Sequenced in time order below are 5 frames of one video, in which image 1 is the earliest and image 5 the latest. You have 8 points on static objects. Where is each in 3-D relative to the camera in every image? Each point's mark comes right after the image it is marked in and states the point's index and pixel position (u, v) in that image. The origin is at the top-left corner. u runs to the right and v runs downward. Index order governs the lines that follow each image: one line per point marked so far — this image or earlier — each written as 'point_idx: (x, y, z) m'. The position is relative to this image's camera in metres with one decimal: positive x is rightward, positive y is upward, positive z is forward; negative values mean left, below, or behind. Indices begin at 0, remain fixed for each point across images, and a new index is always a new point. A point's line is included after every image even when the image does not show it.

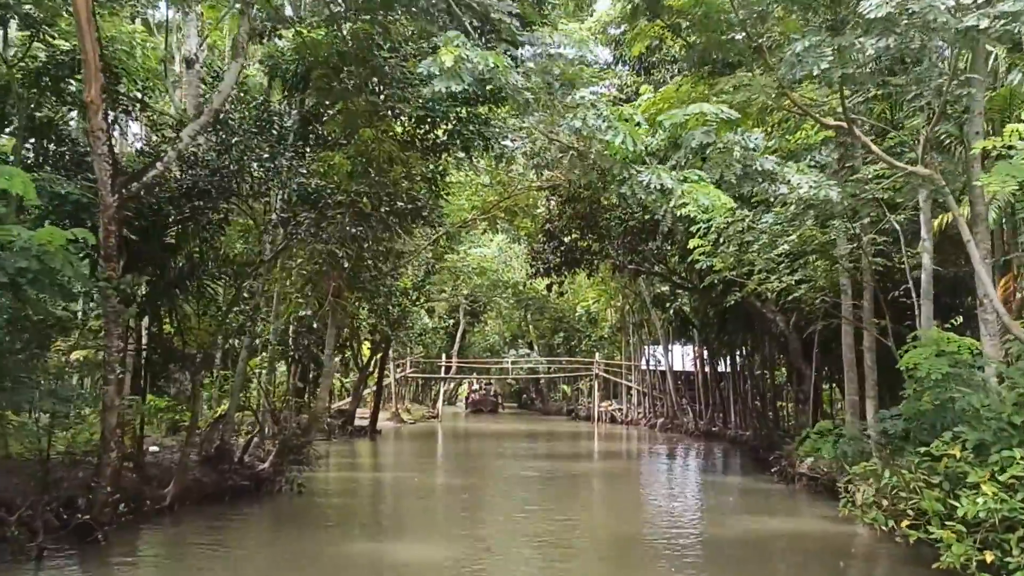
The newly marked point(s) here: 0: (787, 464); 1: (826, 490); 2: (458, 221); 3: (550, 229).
0: (+3.7, -2.3, +11.5) m
1: (+3.7, -2.4, +10.1) m
2: (-1.0, +1.2, +15.6) m
3: (+0.6, +1.1, +15.4) m
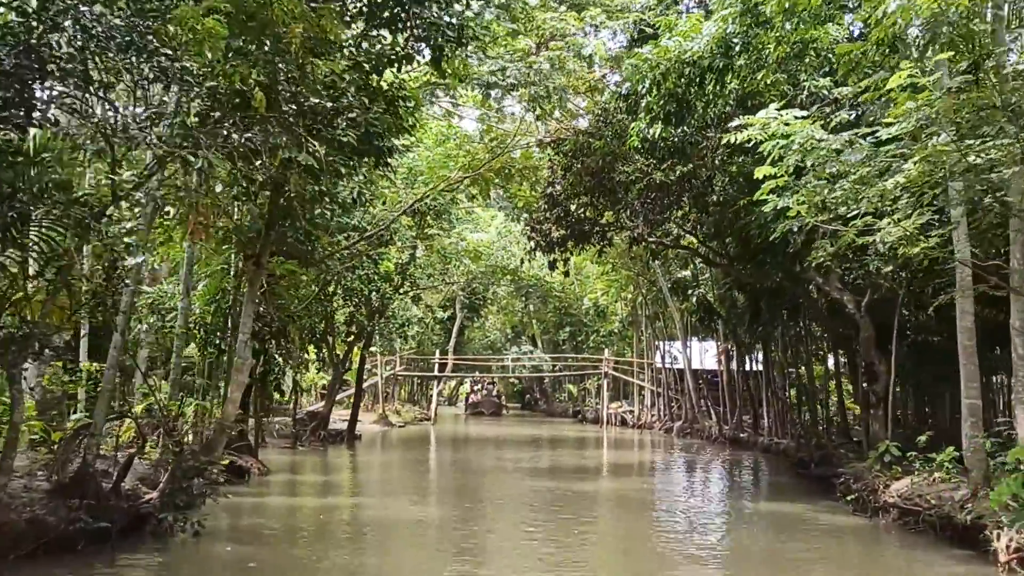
0: (+3.5, -2.0, +8.7) m
1: (+3.6, -2.1, +7.4) m
2: (-1.1, +1.6, +12.8) m
3: (+0.6, +1.4, +12.7) m
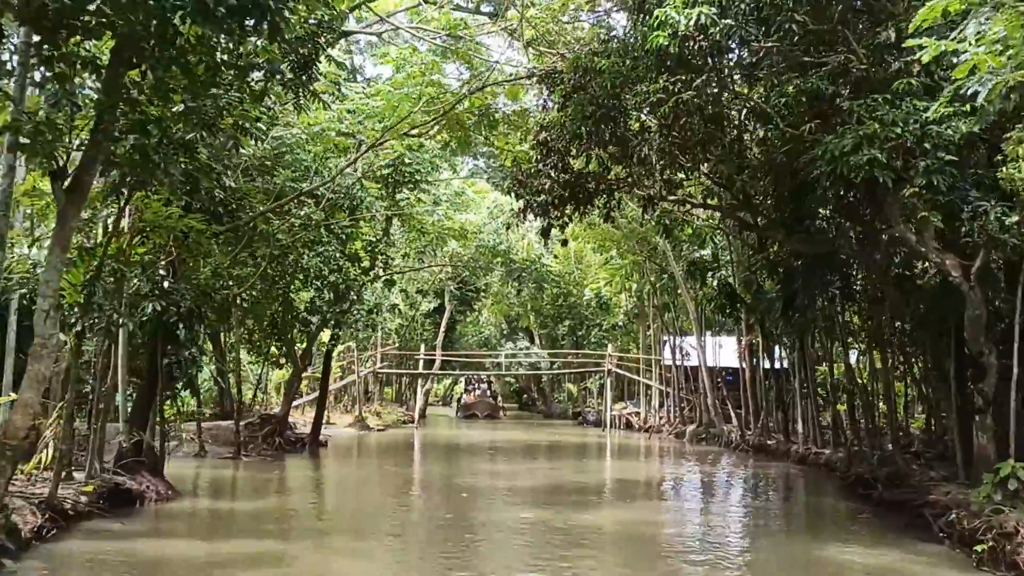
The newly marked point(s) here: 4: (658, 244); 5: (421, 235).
0: (+3.3, -1.7, +6.1) m
1: (+3.4, -1.7, +4.7) m
2: (-1.3, +1.9, +10.2) m
3: (+0.4, +1.7, +10.0) m
4: (+3.2, +1.0, +19.2) m
5: (-1.8, +1.0, +17.1) m
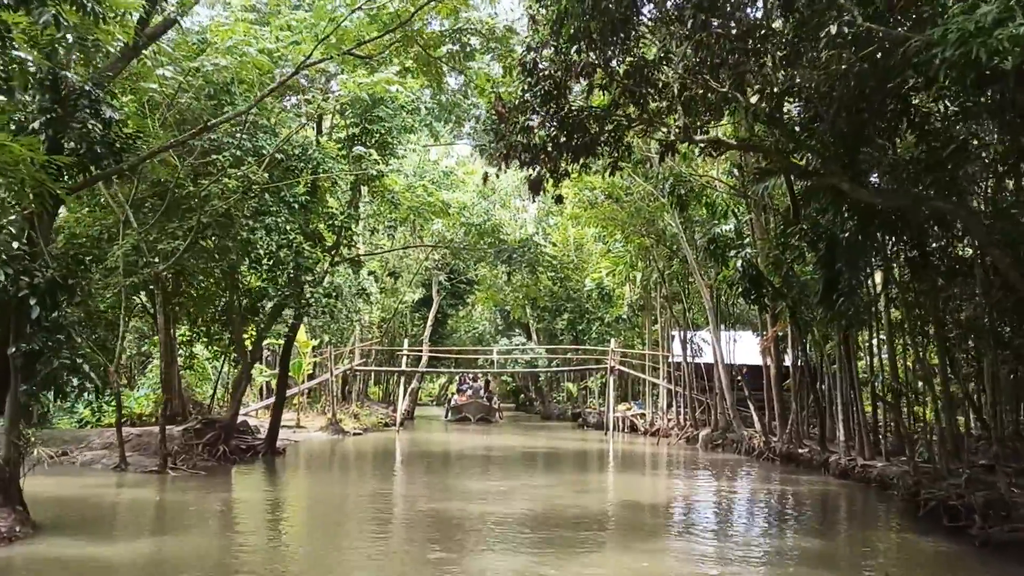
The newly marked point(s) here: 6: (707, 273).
0: (+3.1, -1.4, +3.8) m
1: (+3.2, -1.5, +2.4) m
2: (-1.4, +2.2, +7.9) m
3: (+0.2, +2.0, +7.7) m
4: (+3.0, +1.2, +16.9) m
5: (-2.0, +1.3, +14.8) m
6: (+3.6, +0.3, +16.1) m
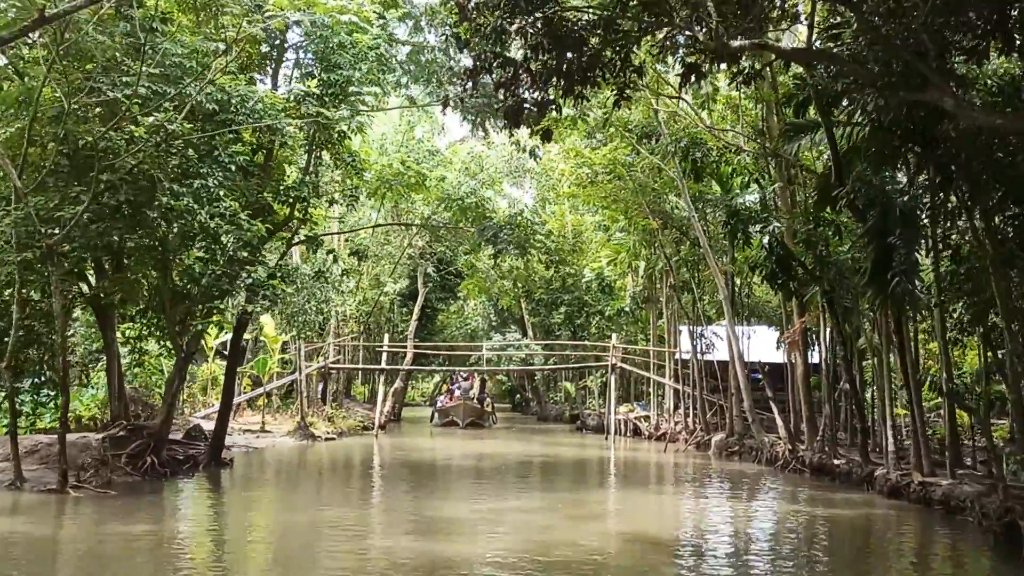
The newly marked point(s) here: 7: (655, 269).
0: (+3.0, -1.2, +1.8) m
1: (+3.0, -1.2, +0.4) m
2: (-1.6, +2.4, +5.9) m
3: (0.0, +2.2, +5.7) m
4: (+2.8, +1.5, +14.9) m
5: (-2.2, +1.6, +12.8) m
6: (+3.4, +0.5, +14.1) m
7: (+3.0, +0.4, +18.0) m
